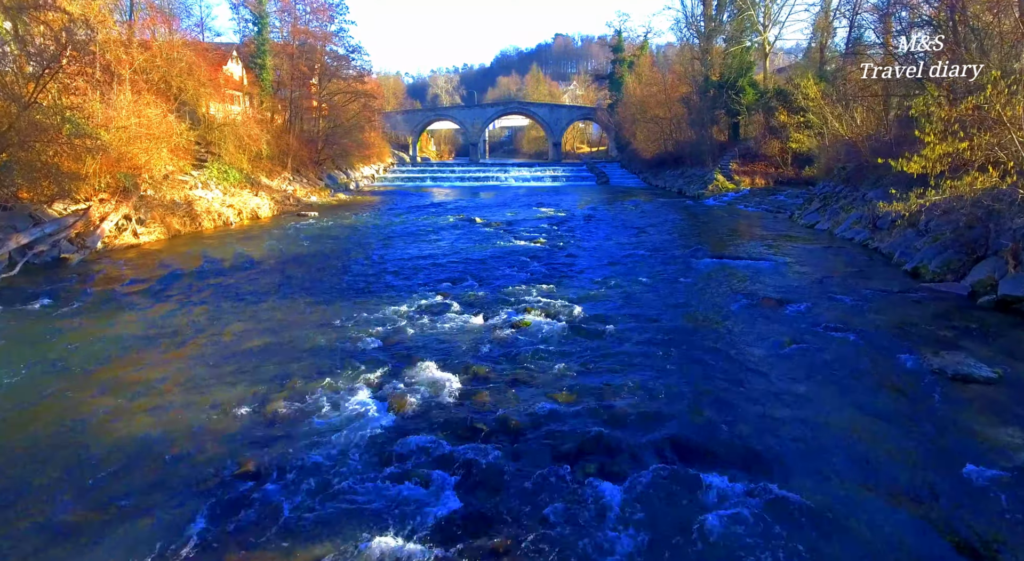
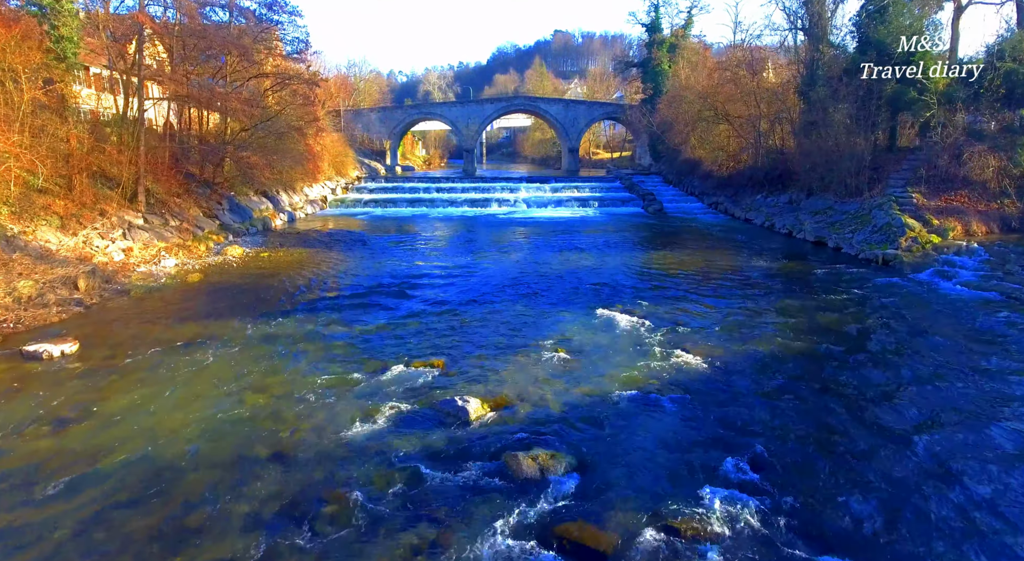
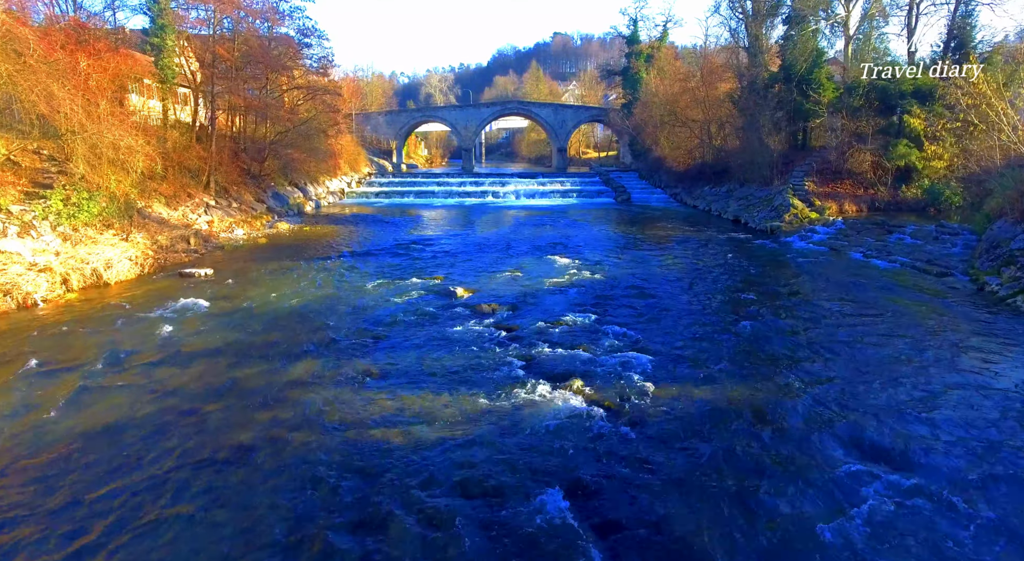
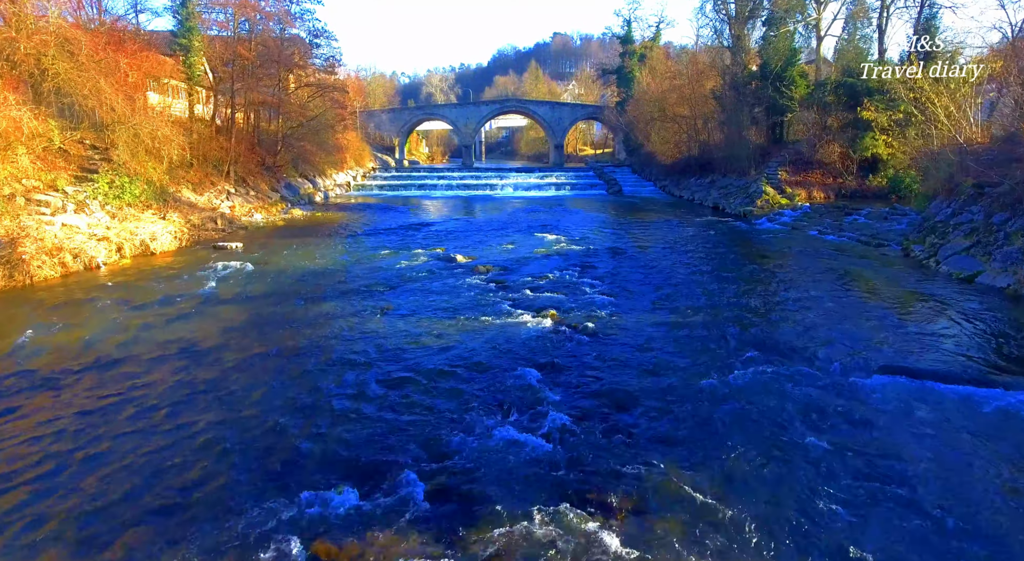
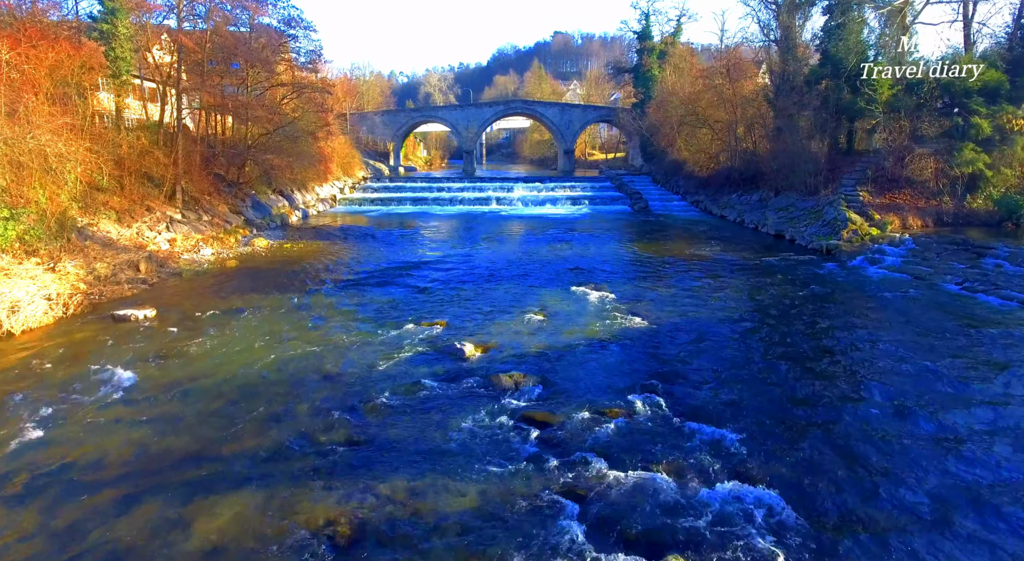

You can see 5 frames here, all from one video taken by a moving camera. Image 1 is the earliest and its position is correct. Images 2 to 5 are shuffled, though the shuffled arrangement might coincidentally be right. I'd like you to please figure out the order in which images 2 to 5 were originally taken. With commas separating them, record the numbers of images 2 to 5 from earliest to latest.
4, 3, 5, 2
